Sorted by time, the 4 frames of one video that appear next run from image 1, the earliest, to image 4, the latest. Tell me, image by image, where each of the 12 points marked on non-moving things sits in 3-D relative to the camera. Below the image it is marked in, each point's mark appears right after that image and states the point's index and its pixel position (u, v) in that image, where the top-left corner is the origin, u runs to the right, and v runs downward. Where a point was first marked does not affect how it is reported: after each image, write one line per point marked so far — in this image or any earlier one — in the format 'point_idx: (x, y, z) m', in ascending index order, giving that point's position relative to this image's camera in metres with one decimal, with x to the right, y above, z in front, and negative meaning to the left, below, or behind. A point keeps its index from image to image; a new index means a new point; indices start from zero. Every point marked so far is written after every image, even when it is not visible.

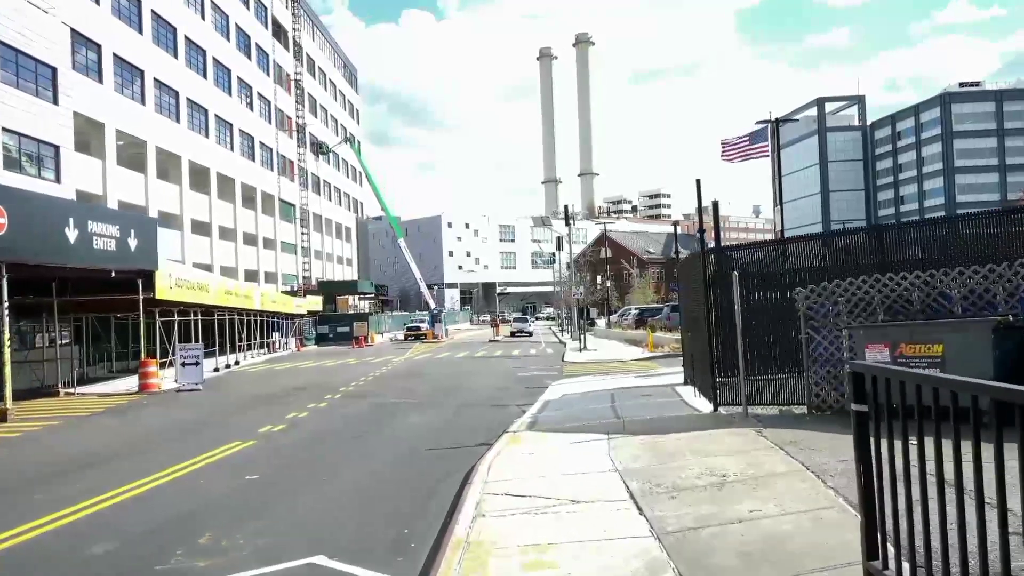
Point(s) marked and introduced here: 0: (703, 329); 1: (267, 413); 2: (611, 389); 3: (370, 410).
0: (+3.2, -0.8, +13.1) m
1: (-5.7, -2.9, +18.0) m
2: (+2.2, -2.3, +17.3) m
3: (-3.1, -2.7, +16.9) m
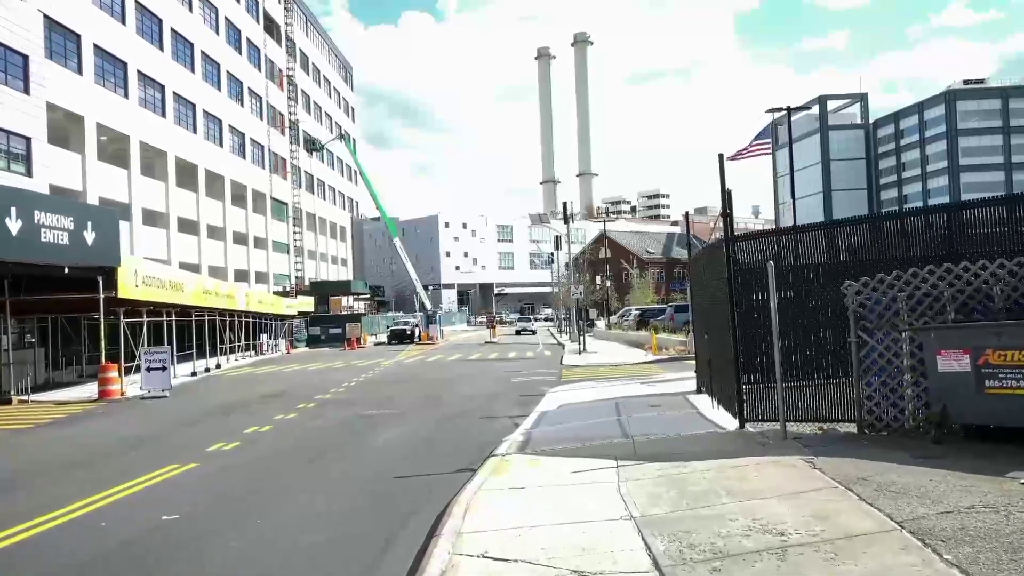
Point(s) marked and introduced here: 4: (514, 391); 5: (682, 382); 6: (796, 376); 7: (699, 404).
0: (+3.1, -0.8, +11.2) m
1: (-5.9, -2.8, +16.1) m
2: (+2.1, -2.2, +15.4) m
3: (-3.3, -2.6, +15.0) m
4: (0.0, -2.6, +19.4) m
5: (+3.9, -2.2, +17.9) m
6: (+3.5, -1.1, +9.5) m
7: (+3.2, -2.0, +13.3) m
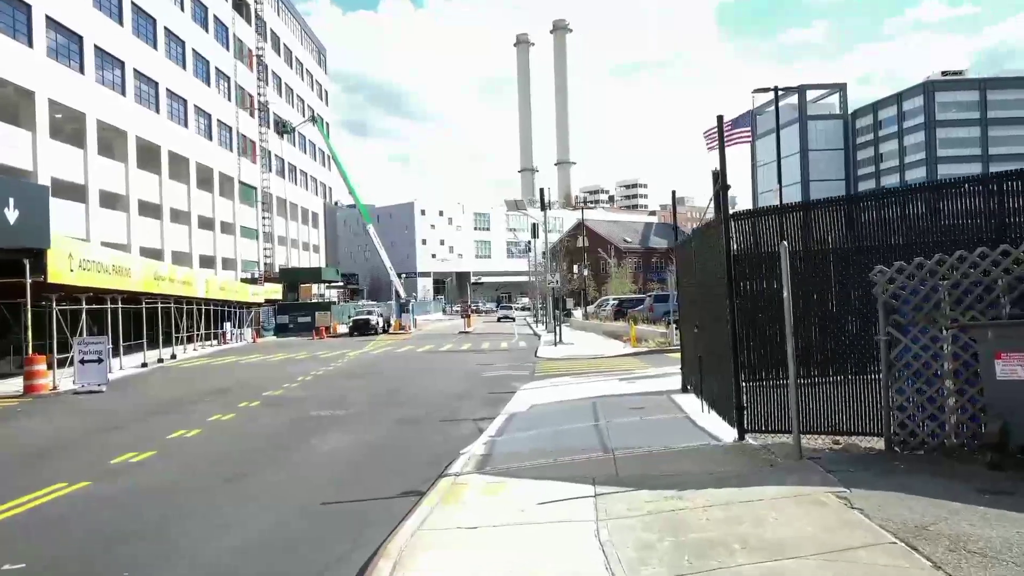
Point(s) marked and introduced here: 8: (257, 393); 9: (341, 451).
0: (+2.6, -0.6, +9.7) m
1: (-6.5, -2.5, +14.3) m
2: (+1.4, -2.0, +13.8) m
3: (-3.9, -2.4, +13.3) m
4: (-0.7, -2.3, +17.7) m
5: (+3.3, -1.9, +16.4) m
6: (+3.1, -0.9, +8.0) m
7: (+2.7, -1.8, +11.7) m
8: (-6.1, -2.5, +18.5) m
9: (-2.4, -2.3, +10.8) m
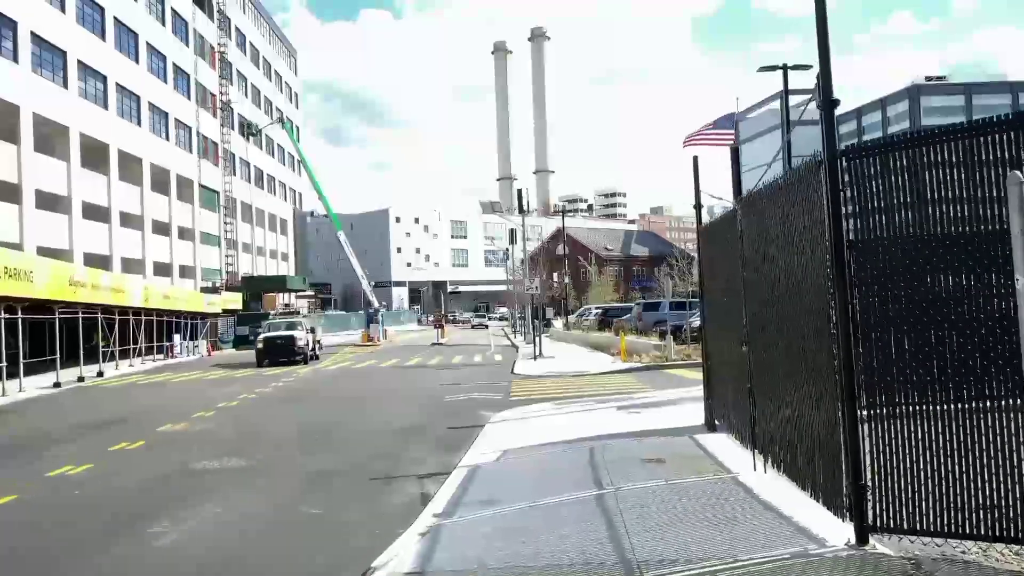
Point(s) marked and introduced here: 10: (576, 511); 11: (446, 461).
0: (+2.2, -0.5, +5.9) m
1: (-7.0, -2.5, +10.3) m
2: (+1.0, -2.0, +10.0) m
3: (-4.3, -2.4, +9.4) m
4: (-1.3, -2.4, +13.9) m
5: (+2.7, -2.0, +12.7) m
6: (+2.8, -0.9, +4.2) m
7: (+2.3, -1.8, +8.0) m
8: (-6.7, -2.6, +14.5) m
9: (-2.8, -2.3, +6.9) m
10: (+0.5, -1.9, +6.6) m
11: (-0.8, -2.2, +9.9) m
